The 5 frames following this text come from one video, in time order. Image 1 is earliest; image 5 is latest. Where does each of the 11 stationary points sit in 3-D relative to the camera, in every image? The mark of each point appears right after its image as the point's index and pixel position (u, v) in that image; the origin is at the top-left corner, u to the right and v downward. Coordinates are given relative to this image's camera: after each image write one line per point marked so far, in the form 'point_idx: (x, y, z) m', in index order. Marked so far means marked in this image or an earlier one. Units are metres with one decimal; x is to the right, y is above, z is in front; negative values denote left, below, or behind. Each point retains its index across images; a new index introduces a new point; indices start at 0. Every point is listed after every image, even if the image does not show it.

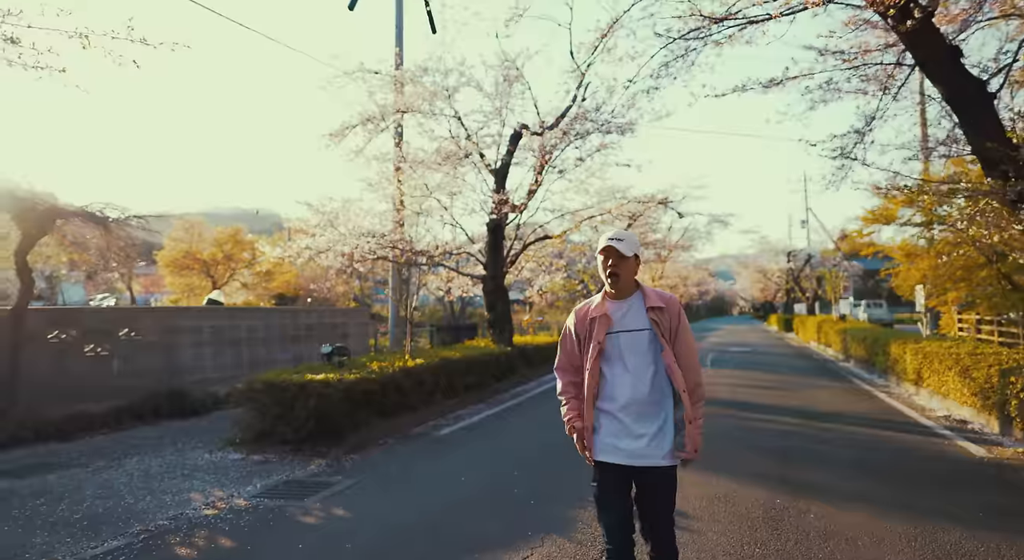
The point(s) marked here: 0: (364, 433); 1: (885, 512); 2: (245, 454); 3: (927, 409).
0: (-1.7, -1.7, +7.5) m
1: (+2.7, -1.7, +4.9) m
2: (-2.7, -1.8, +7.0) m
3: (+6.1, -1.9, +10.0) m
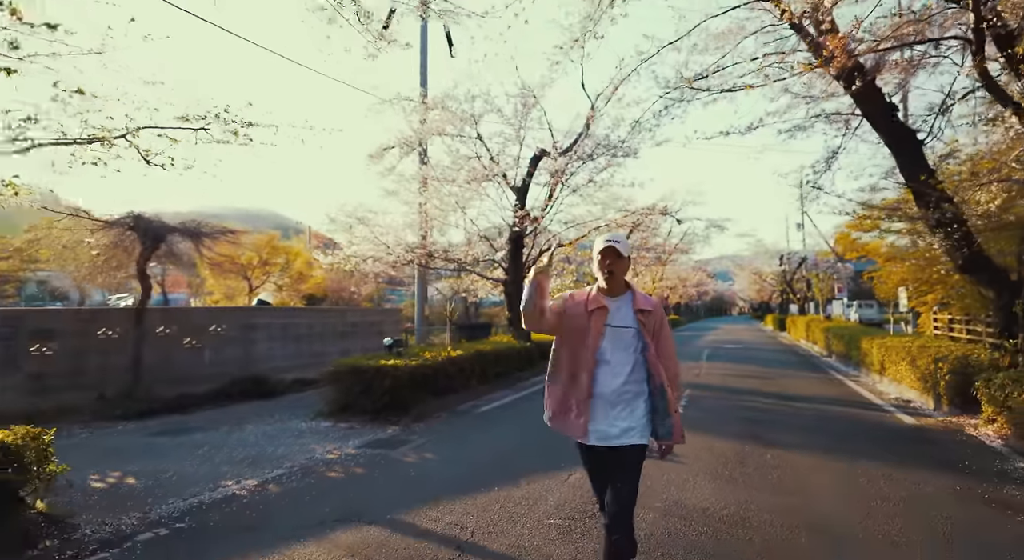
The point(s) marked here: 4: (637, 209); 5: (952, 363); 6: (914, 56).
0: (-1.2, -1.8, +9.4) m
1: (+3.1, -1.8, +6.8) m
2: (-2.3, -1.9, +8.8) m
3: (+6.6, -2.0, +11.9) m
4: (+3.4, +1.9, +18.6) m
5: (+5.9, -1.1, +9.0) m
6: (+4.9, +2.7, +8.2) m
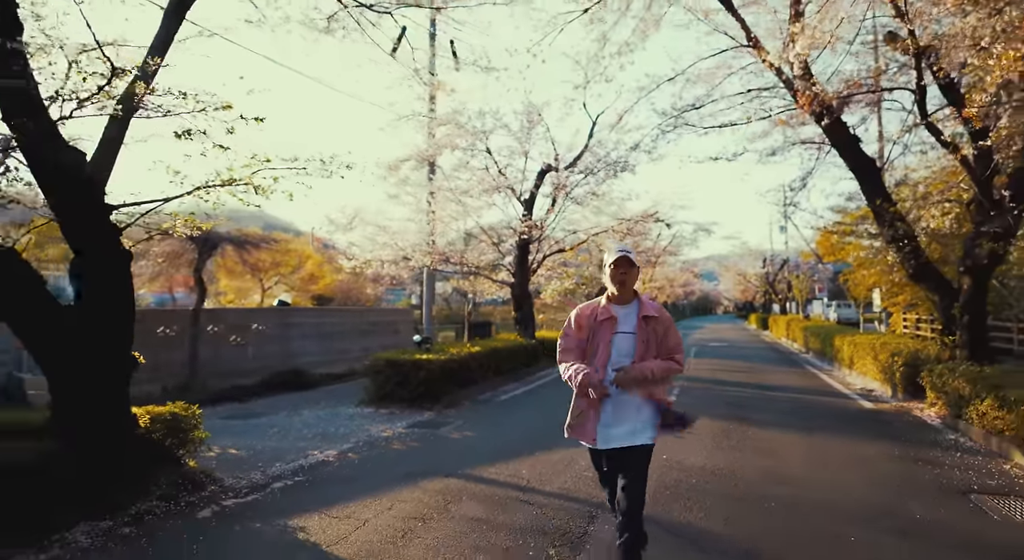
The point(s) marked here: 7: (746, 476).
0: (-1.0, -1.9, +10.8) m
1: (+3.5, -1.9, +8.3) m
2: (-2.0, -1.9, +10.2) m
3: (+6.8, -2.1, +13.4) m
4: (+3.5, +1.9, +20.0) m
5: (+6.1, -1.2, +10.5) m
6: (+5.2, +2.6, +9.7) m
7: (+2.1, -1.7, +6.0) m
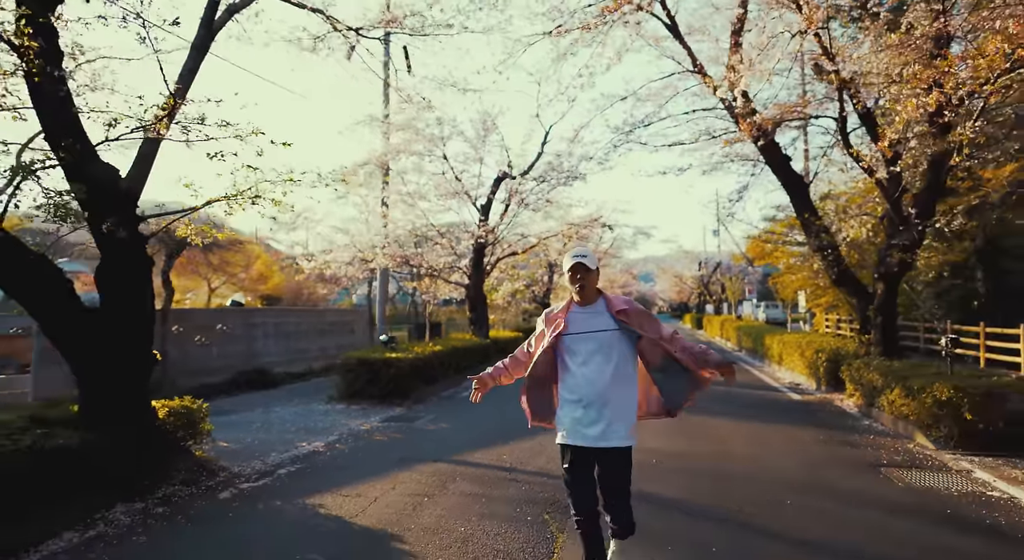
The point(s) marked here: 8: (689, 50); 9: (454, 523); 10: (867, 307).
0: (-1.6, -1.9, +11.4) m
1: (+3.1, -1.9, +9.3) m
2: (-2.6, -2.0, +10.7) m
3: (+5.9, -2.2, +14.7) m
4: (+2.1, +1.8, +21.0) m
5: (+5.5, -1.3, +11.8) m
6: (+4.7, +2.5, +10.8) m
7: (+1.9, -1.8, +6.9) m
8: (+2.9, +3.8, +11.2) m
9: (-0.4, -1.6, +4.5) m
10: (+6.1, -0.5, +11.7) m
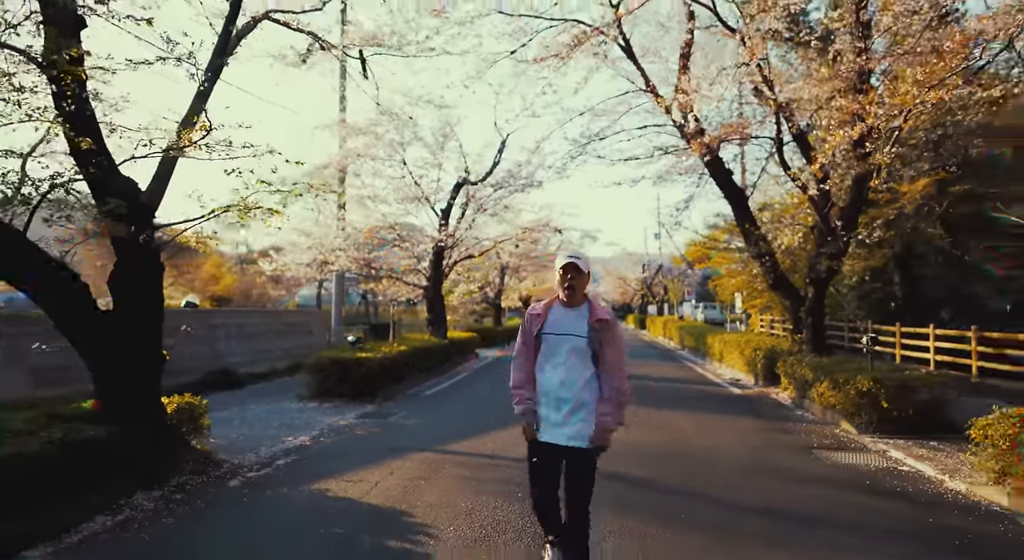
0: (-2.2, -1.9, +11.9) m
1: (+2.6, -2.0, +10.2) m
2: (-3.2, -2.0, +11.1) m
3: (+4.9, -2.2, +15.9) m
4: (+0.6, +1.7, +21.8) m
5: (+4.8, -1.3, +12.9) m
6: (+4.1, +2.4, +11.9) m
7: (+1.6, -1.9, +7.7) m
8: (+2.3, +3.8, +12.1) m
9: (-0.4, -1.7, +5.2) m
10: (+5.5, -0.5, +12.8) m
